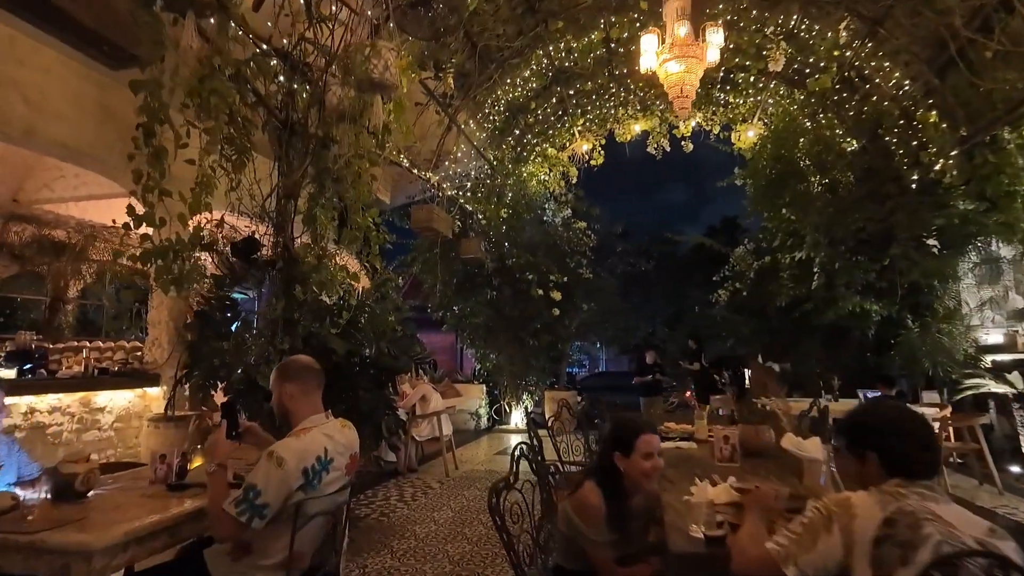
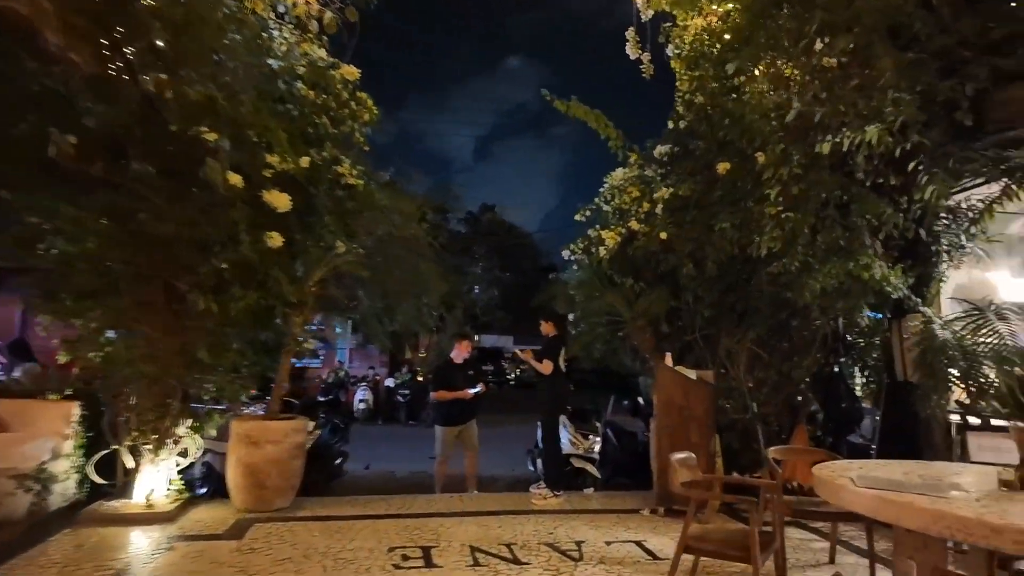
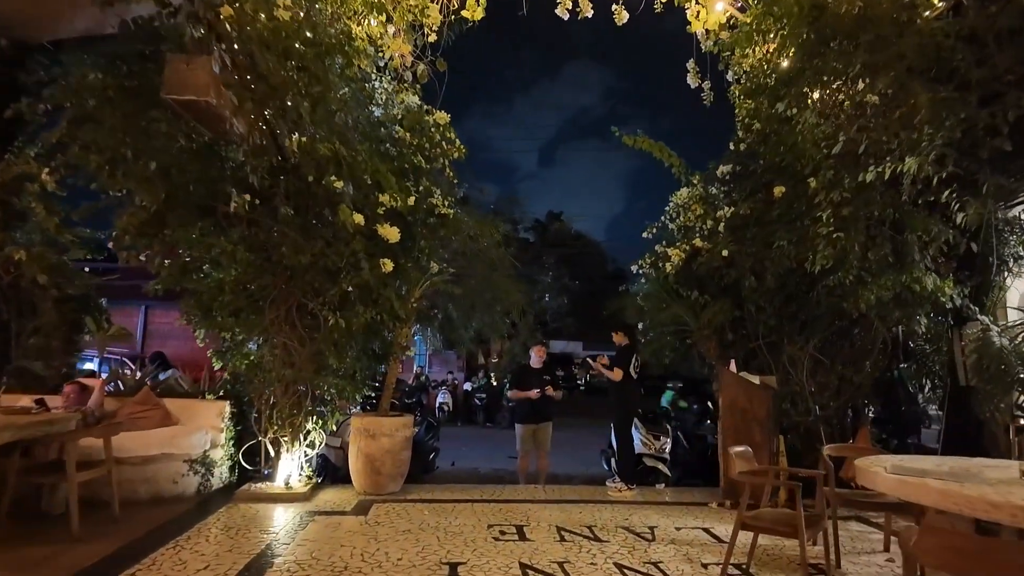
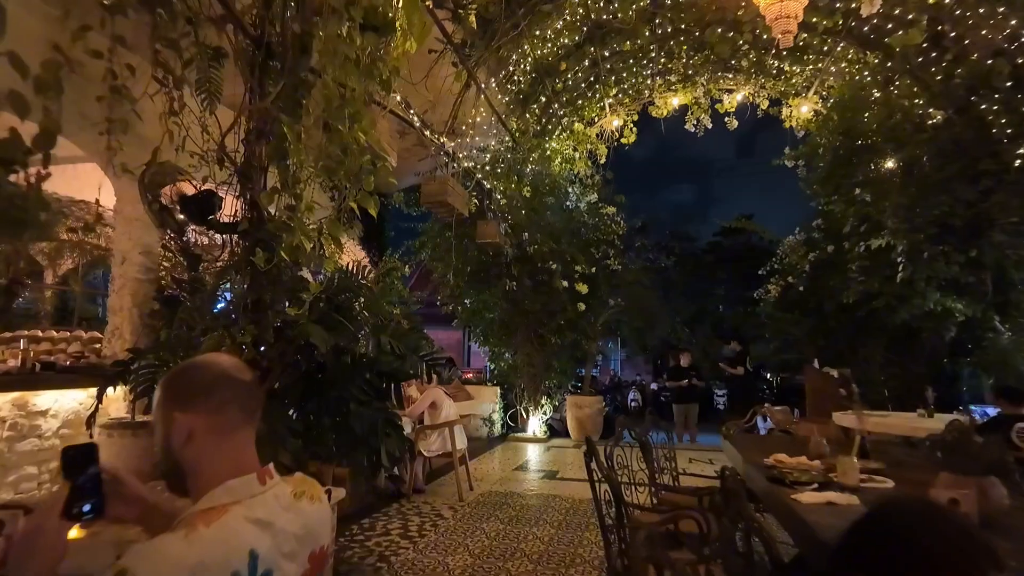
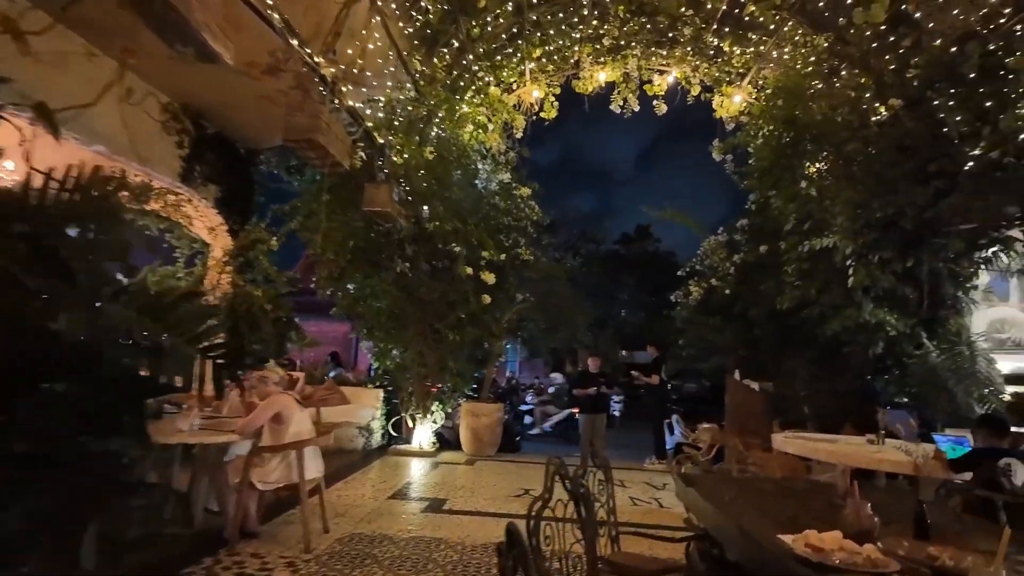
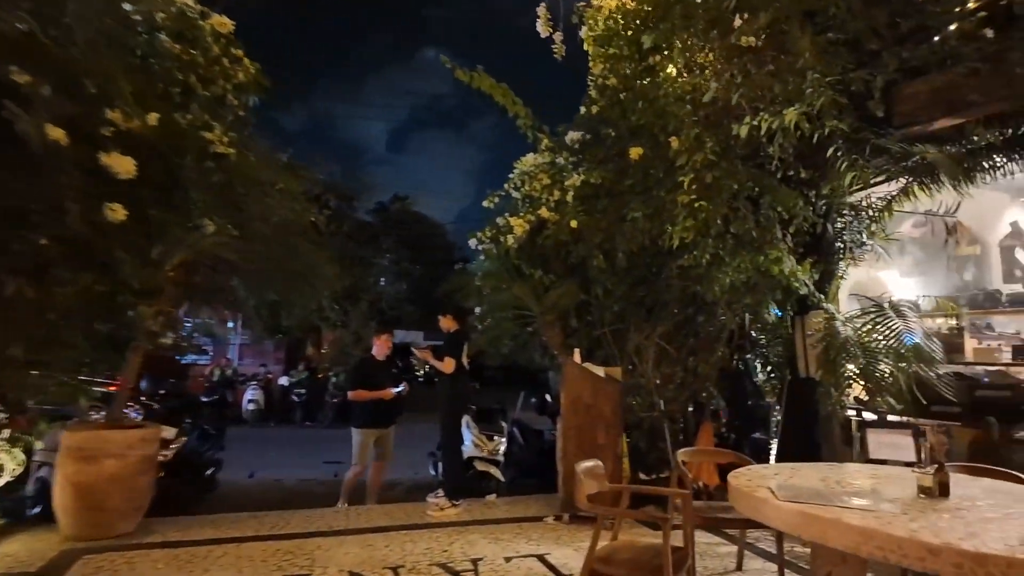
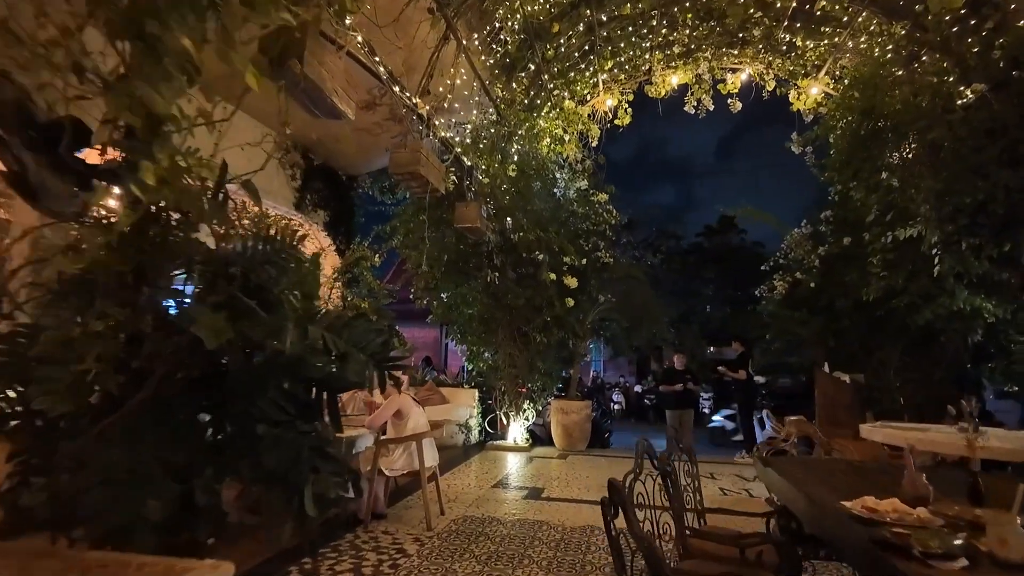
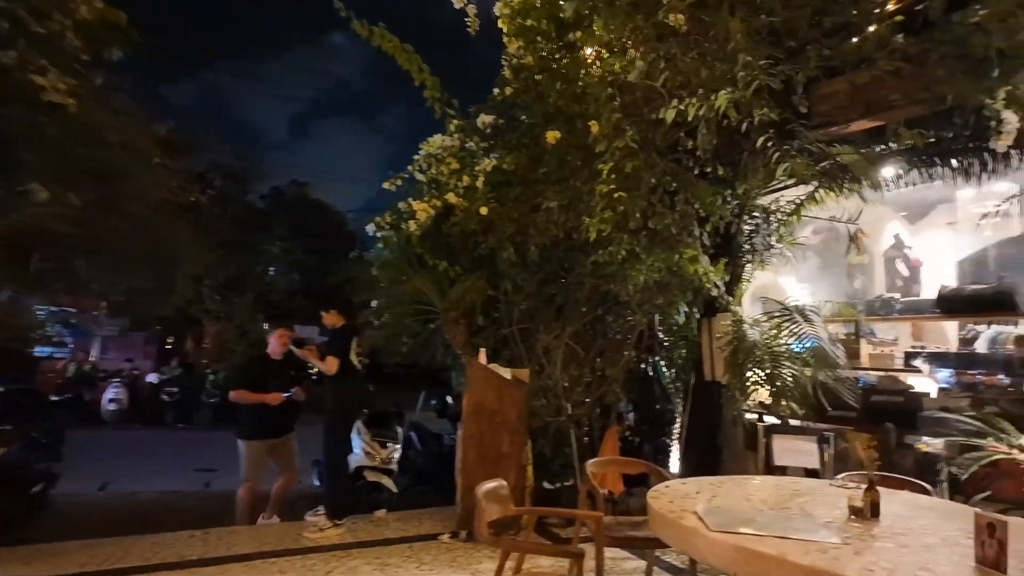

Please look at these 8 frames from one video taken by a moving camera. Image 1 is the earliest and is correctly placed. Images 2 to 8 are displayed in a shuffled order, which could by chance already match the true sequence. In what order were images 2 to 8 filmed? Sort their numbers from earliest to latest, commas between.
4, 7, 5, 3, 2, 6, 8
